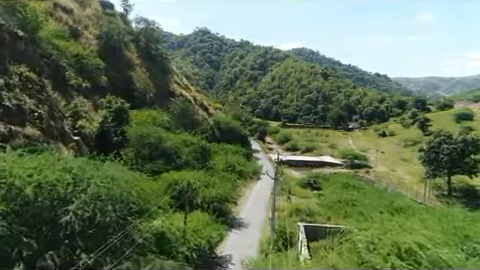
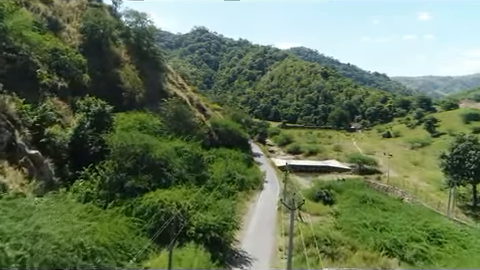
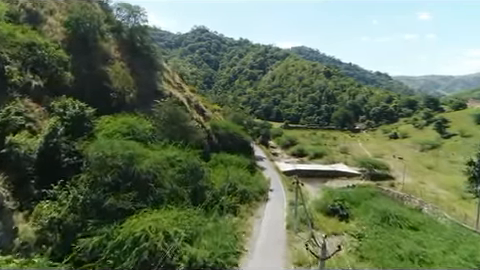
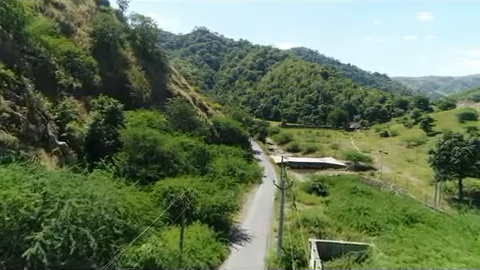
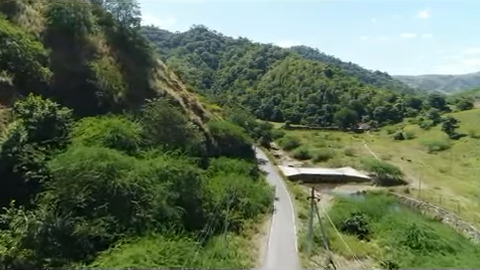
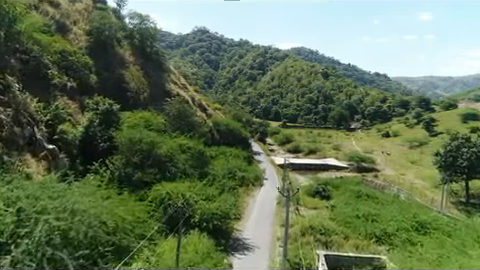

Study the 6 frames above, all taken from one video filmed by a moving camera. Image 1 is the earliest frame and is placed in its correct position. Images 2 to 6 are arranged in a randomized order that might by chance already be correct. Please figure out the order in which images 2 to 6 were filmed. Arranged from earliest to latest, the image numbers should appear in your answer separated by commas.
4, 6, 2, 3, 5
